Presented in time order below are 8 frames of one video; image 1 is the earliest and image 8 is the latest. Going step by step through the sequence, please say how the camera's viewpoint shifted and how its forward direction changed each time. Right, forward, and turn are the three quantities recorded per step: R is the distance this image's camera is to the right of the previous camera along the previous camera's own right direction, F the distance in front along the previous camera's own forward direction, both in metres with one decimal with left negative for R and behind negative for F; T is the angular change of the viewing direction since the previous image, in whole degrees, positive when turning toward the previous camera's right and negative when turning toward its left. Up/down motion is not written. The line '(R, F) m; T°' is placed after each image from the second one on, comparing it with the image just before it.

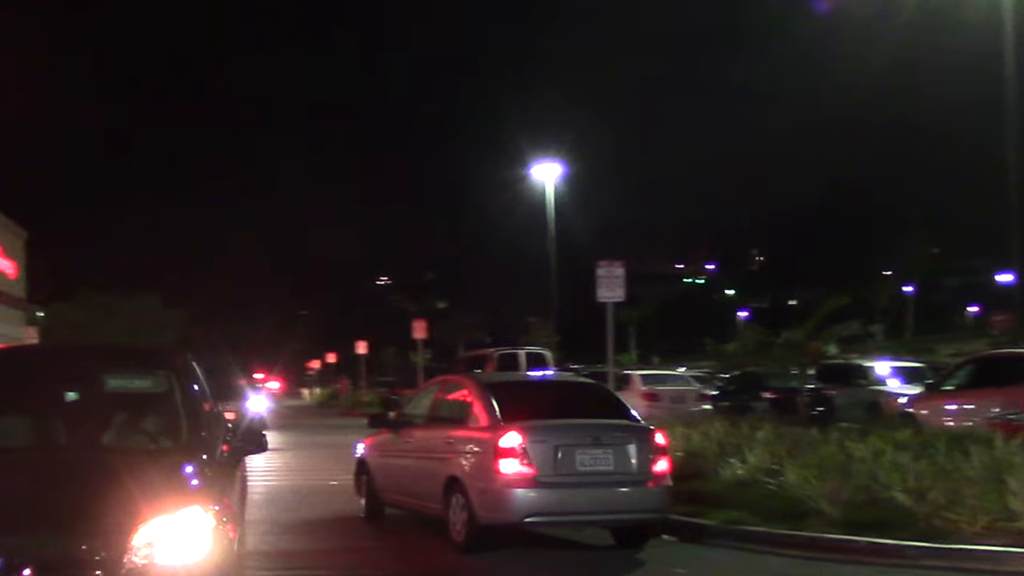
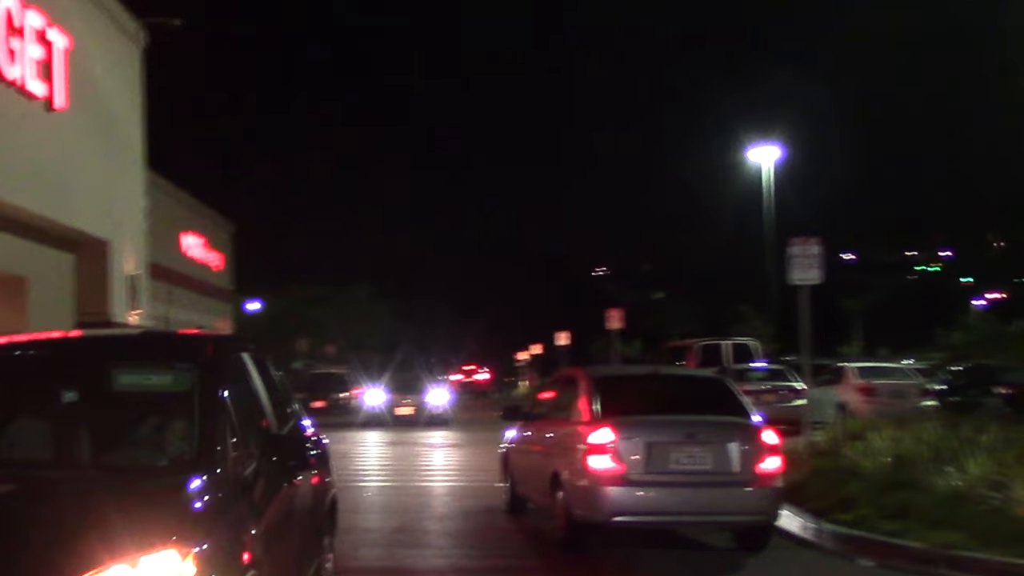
(+0.5, +1.7) m; -9°
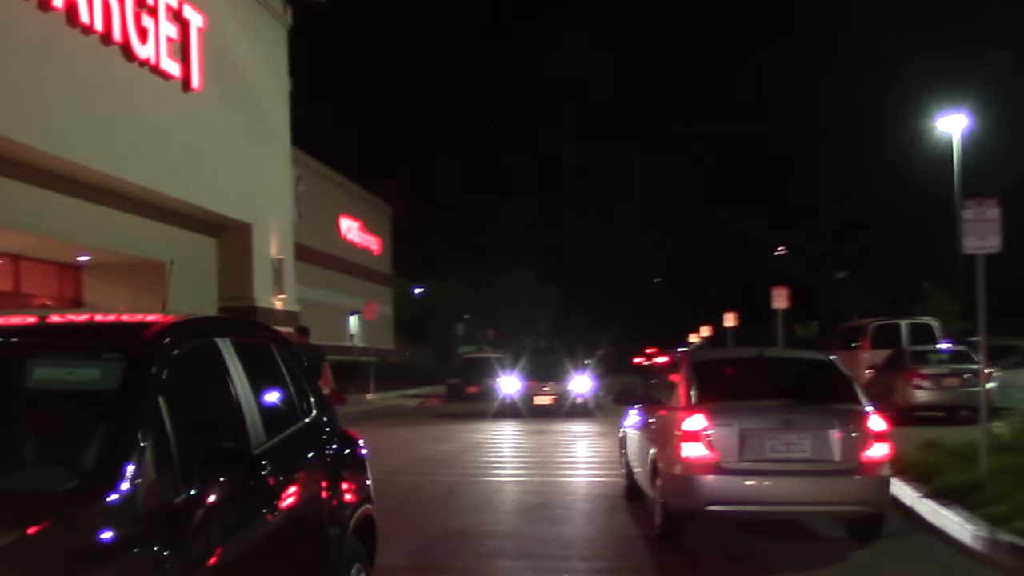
(+0.5, +1.5) m; -8°
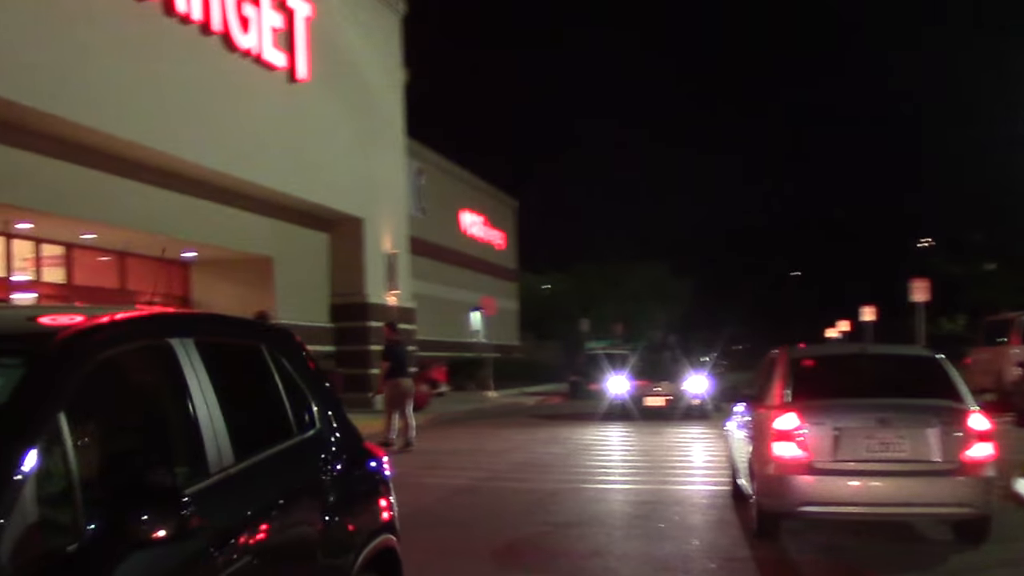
(+0.3, +1.0) m; -6°
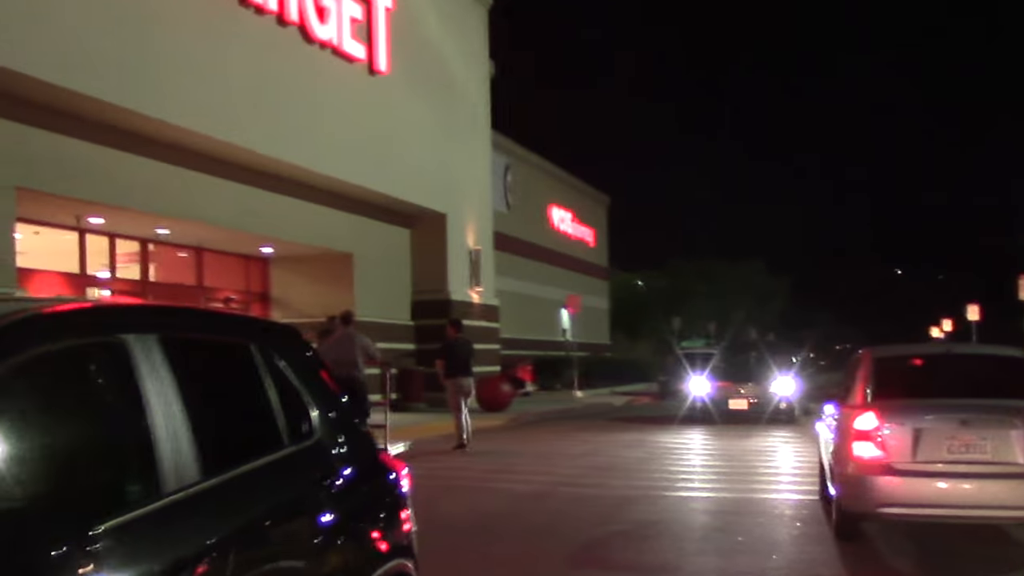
(+0.2, +0.7) m; -4°
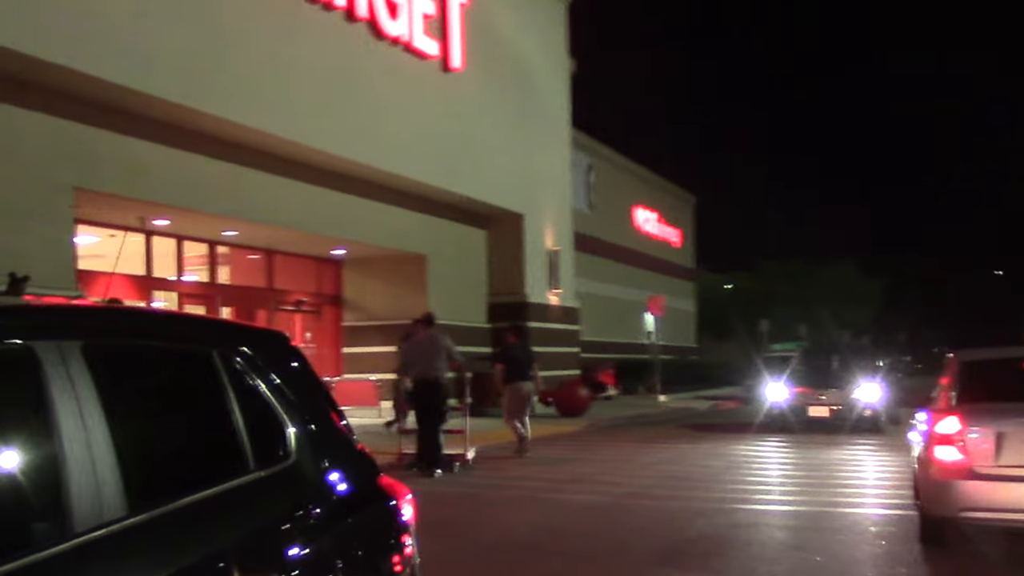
(+0.2, +0.6) m; -4°
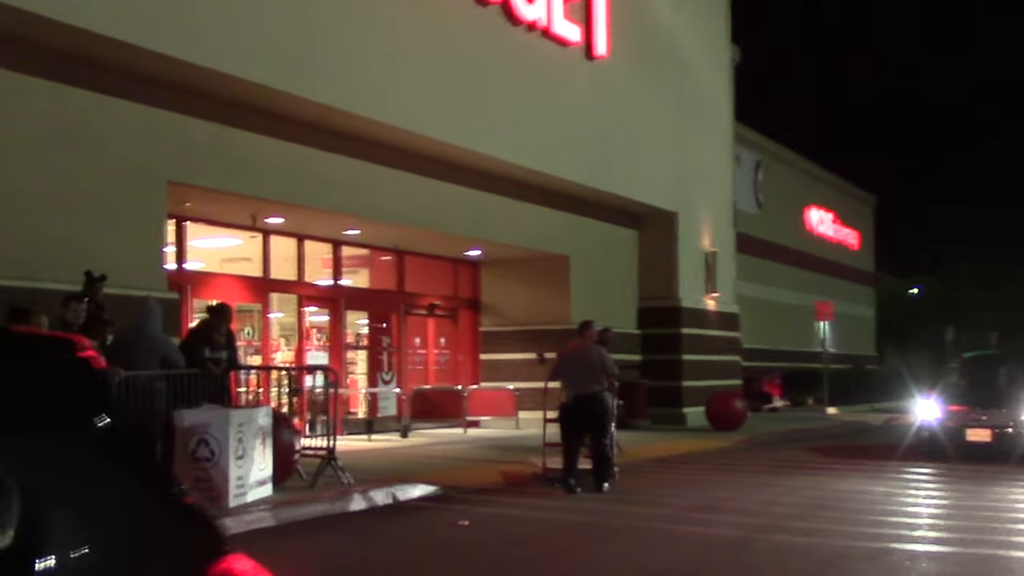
(+0.5, +1.4) m; -8°
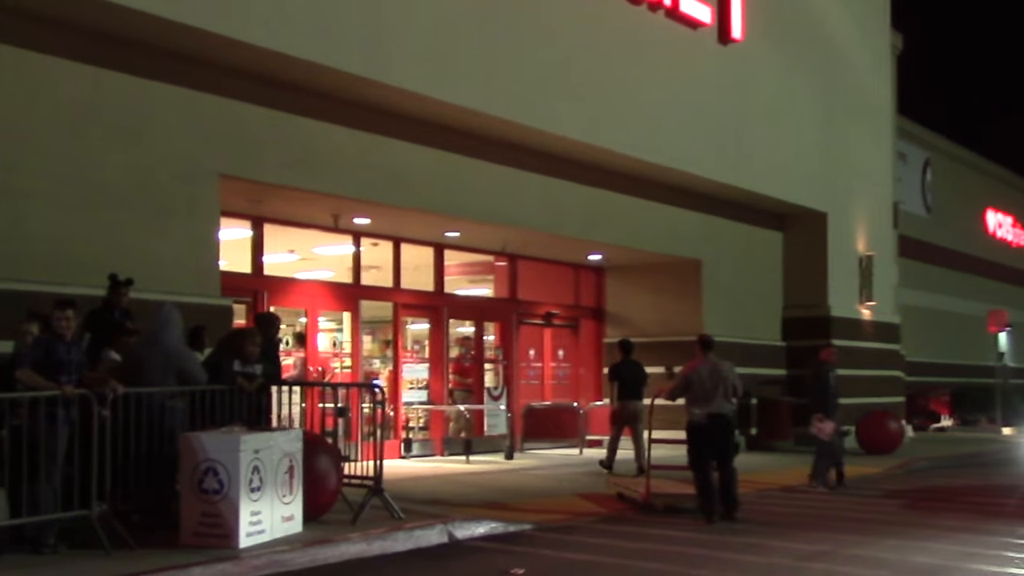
(+0.7, +1.7) m; -7°
